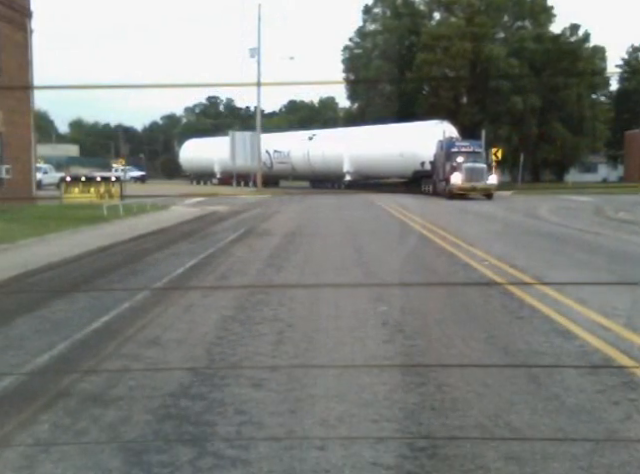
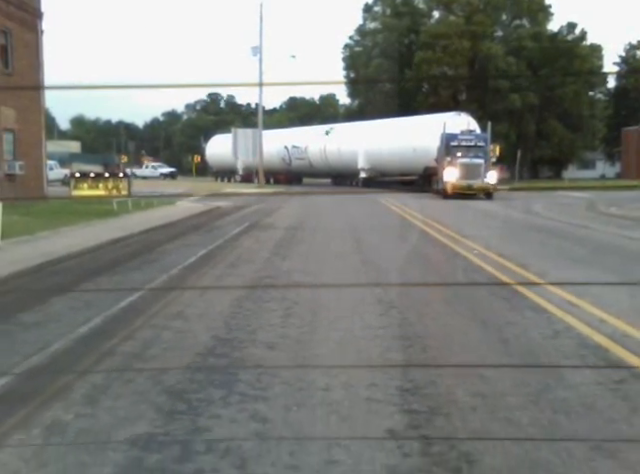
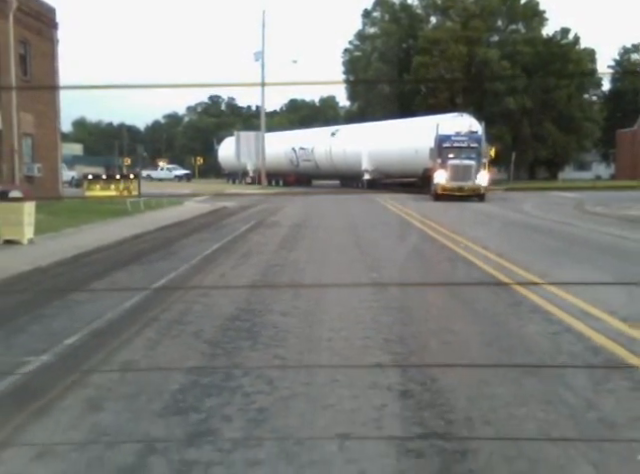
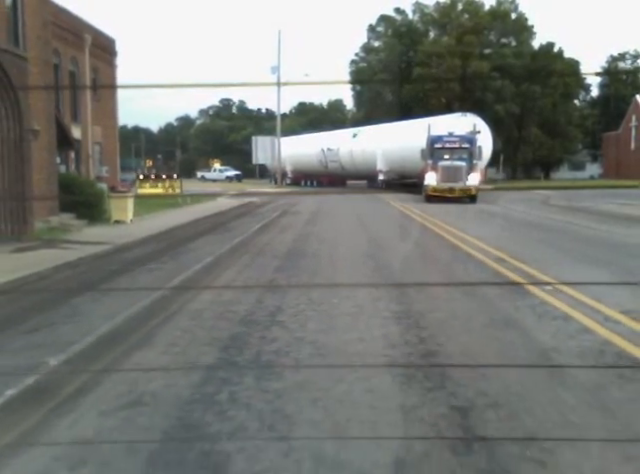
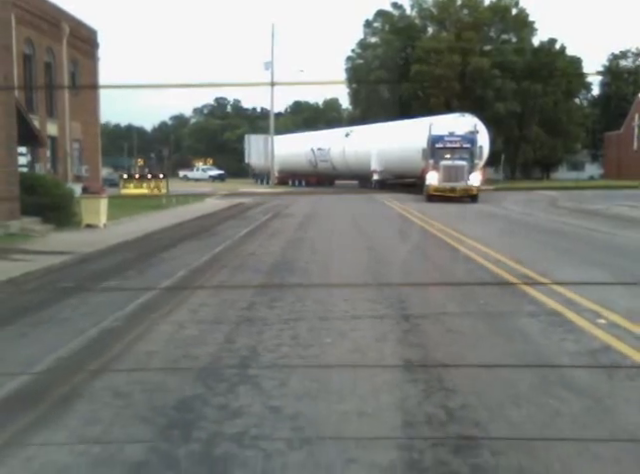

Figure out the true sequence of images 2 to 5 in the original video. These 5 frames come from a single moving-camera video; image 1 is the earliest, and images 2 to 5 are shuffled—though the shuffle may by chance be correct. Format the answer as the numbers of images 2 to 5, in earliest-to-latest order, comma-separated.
2, 3, 5, 4
